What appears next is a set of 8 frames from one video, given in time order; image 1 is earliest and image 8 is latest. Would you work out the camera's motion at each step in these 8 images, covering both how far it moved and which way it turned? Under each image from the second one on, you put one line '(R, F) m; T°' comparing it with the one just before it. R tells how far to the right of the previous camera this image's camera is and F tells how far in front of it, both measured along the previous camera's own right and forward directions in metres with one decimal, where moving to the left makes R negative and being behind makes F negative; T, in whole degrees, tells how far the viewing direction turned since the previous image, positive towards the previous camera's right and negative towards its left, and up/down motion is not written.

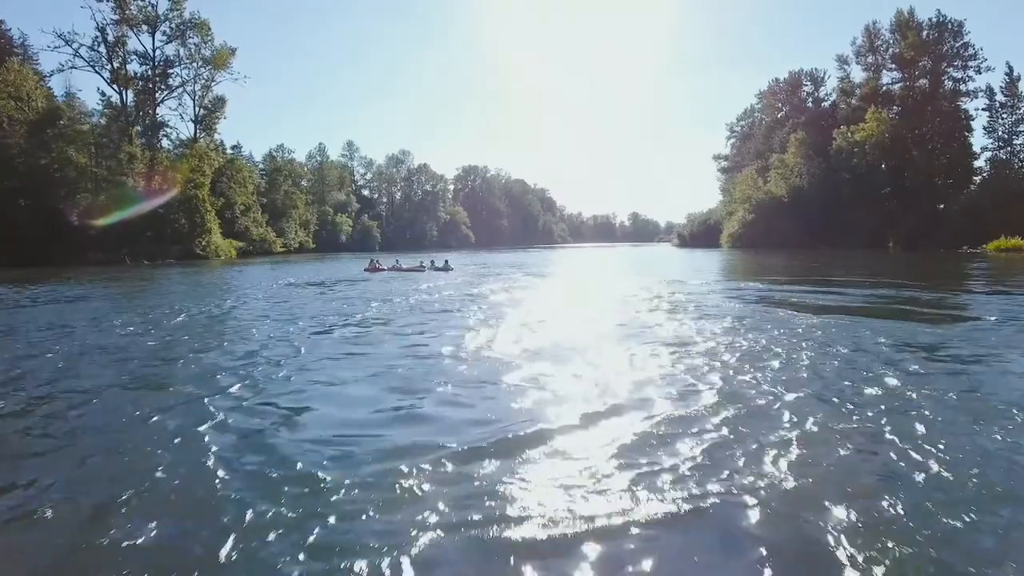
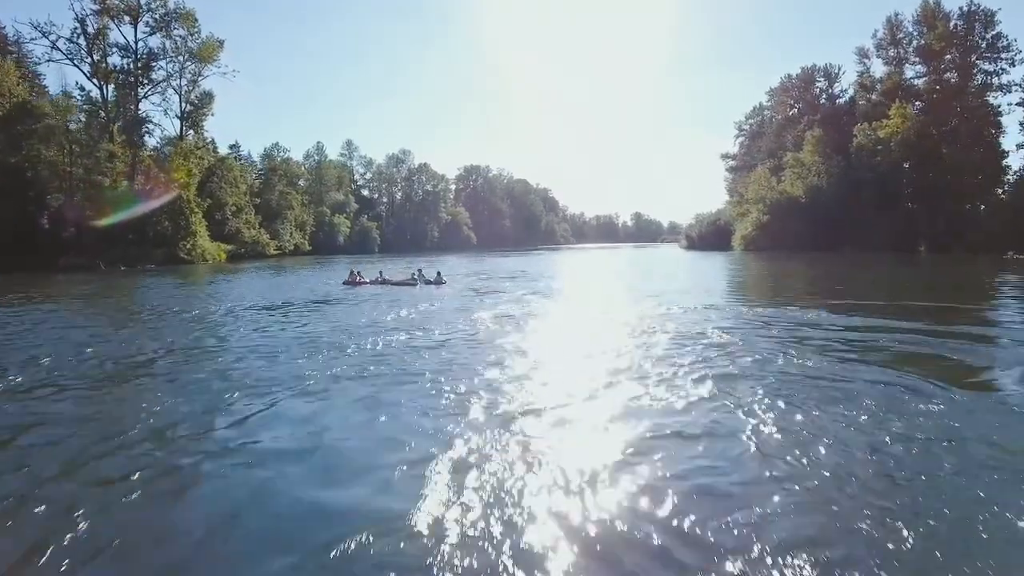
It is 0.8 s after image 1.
(0.0, +2.6) m; 0°
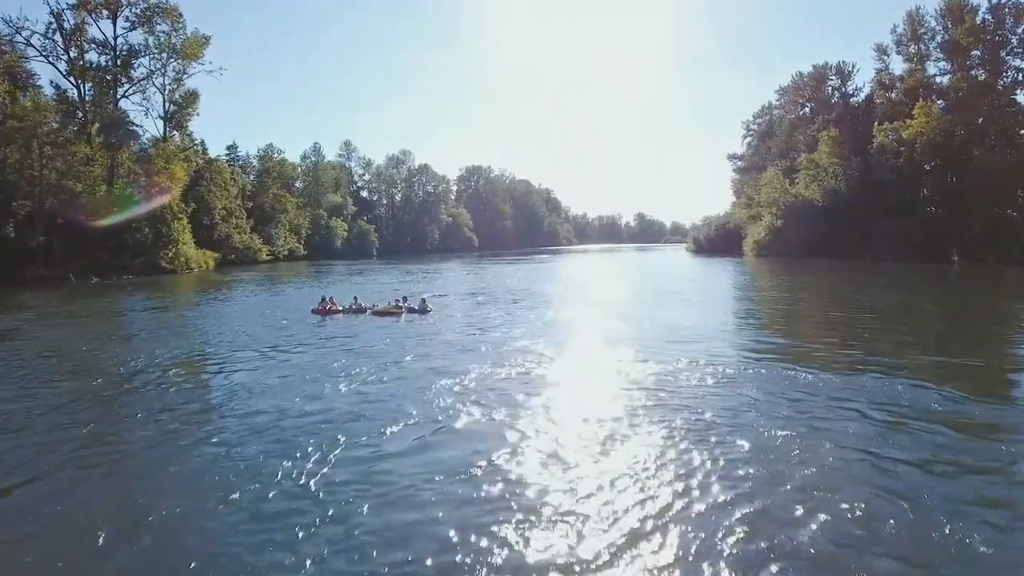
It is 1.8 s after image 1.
(+0.1, +2.5) m; 0°
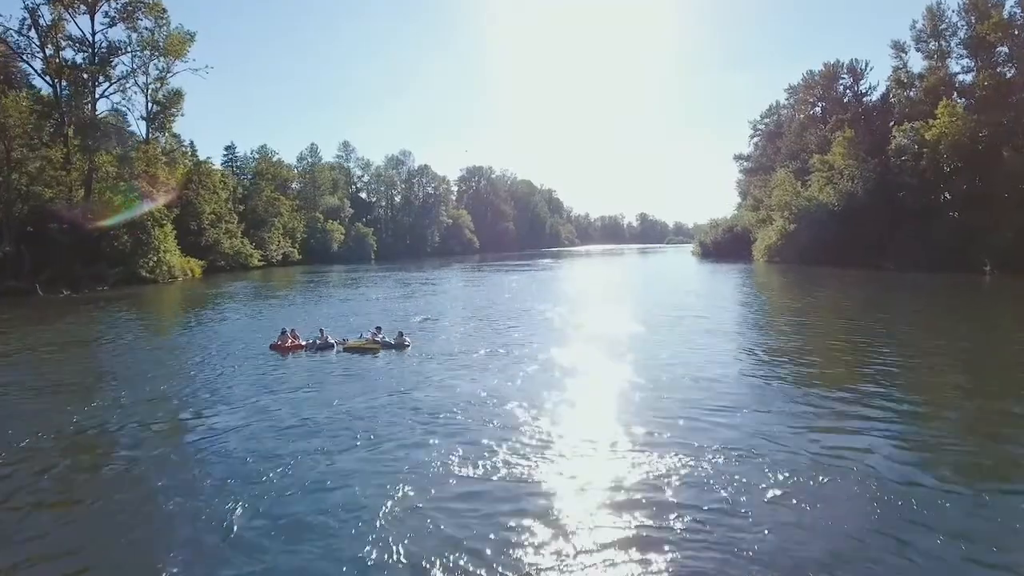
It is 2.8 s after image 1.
(+0.1, +2.2) m; 0°
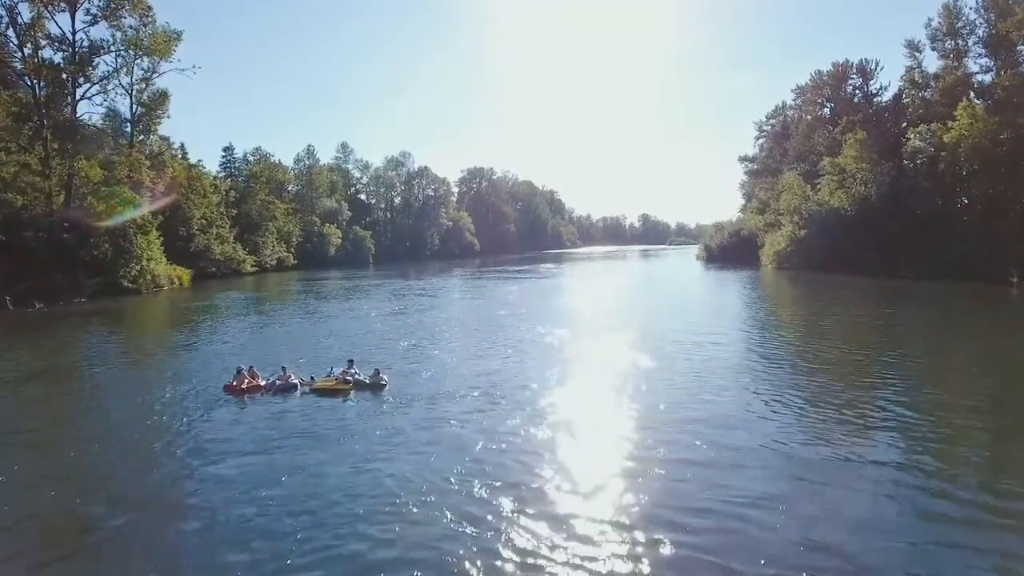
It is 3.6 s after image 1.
(+0.1, +1.8) m; 0°
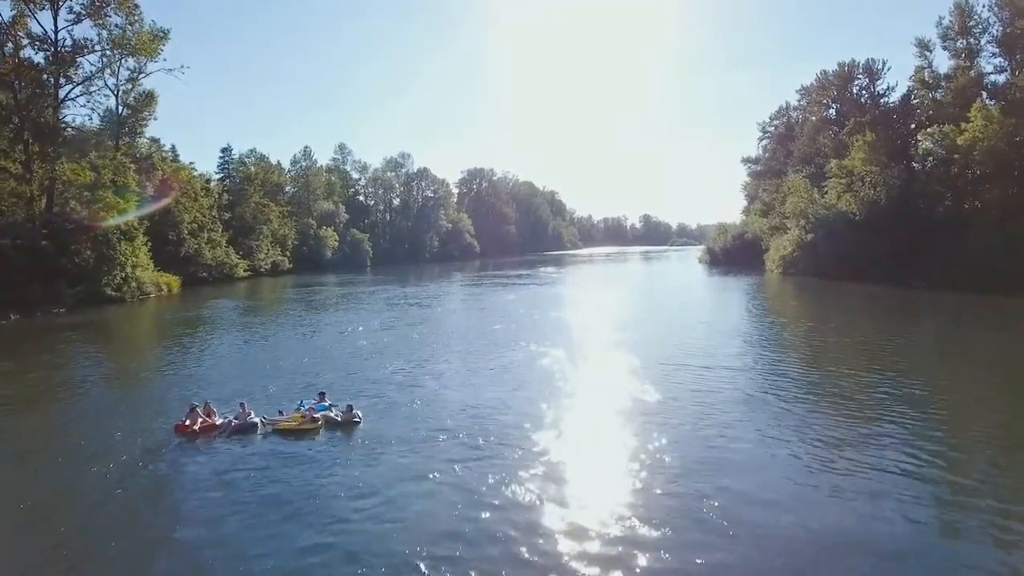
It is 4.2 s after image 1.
(+0.2, +1.3) m; 0°
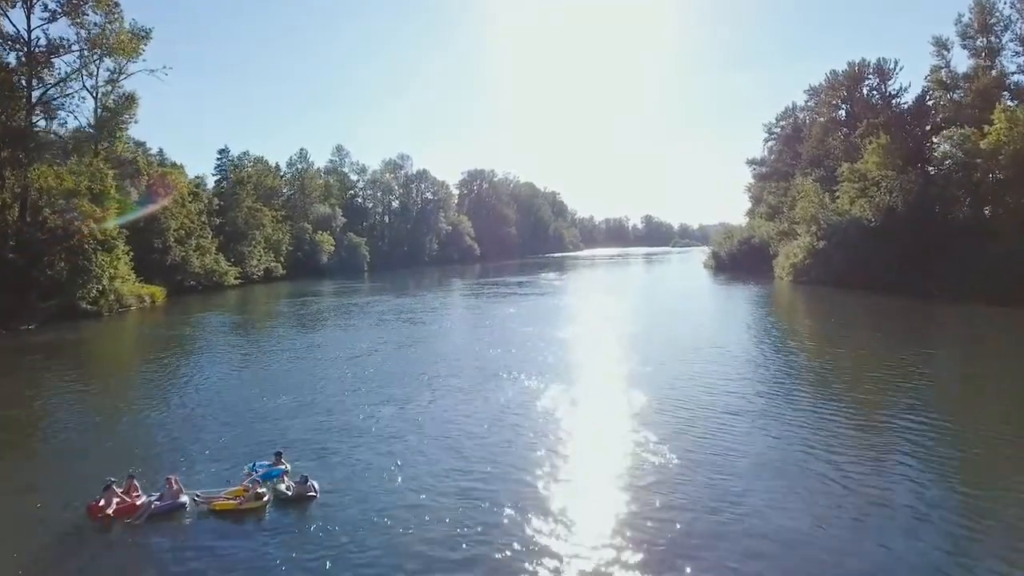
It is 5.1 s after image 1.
(+0.1, +1.9) m; 0°
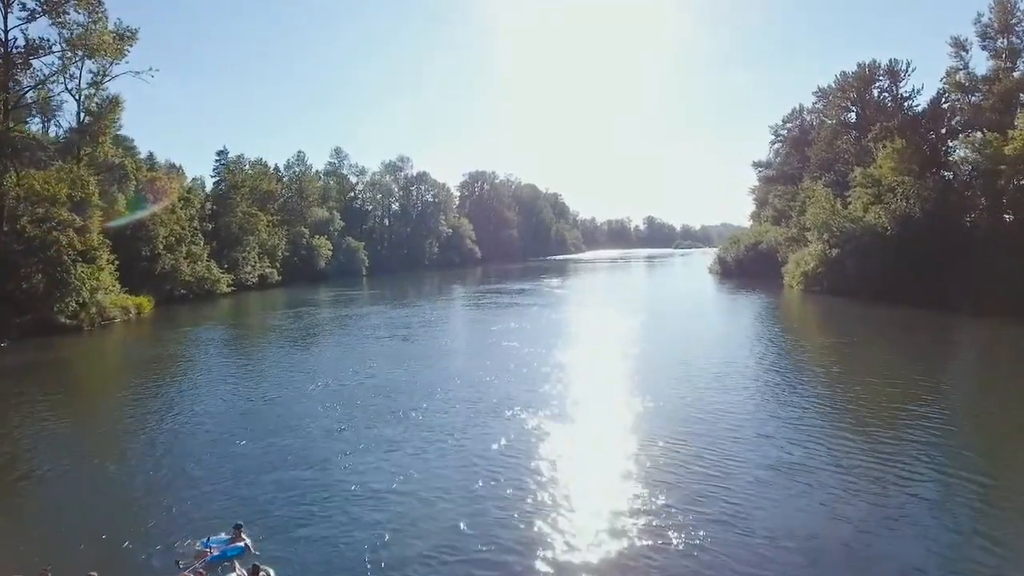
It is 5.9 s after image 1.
(0.0, +1.6) m; 0°
